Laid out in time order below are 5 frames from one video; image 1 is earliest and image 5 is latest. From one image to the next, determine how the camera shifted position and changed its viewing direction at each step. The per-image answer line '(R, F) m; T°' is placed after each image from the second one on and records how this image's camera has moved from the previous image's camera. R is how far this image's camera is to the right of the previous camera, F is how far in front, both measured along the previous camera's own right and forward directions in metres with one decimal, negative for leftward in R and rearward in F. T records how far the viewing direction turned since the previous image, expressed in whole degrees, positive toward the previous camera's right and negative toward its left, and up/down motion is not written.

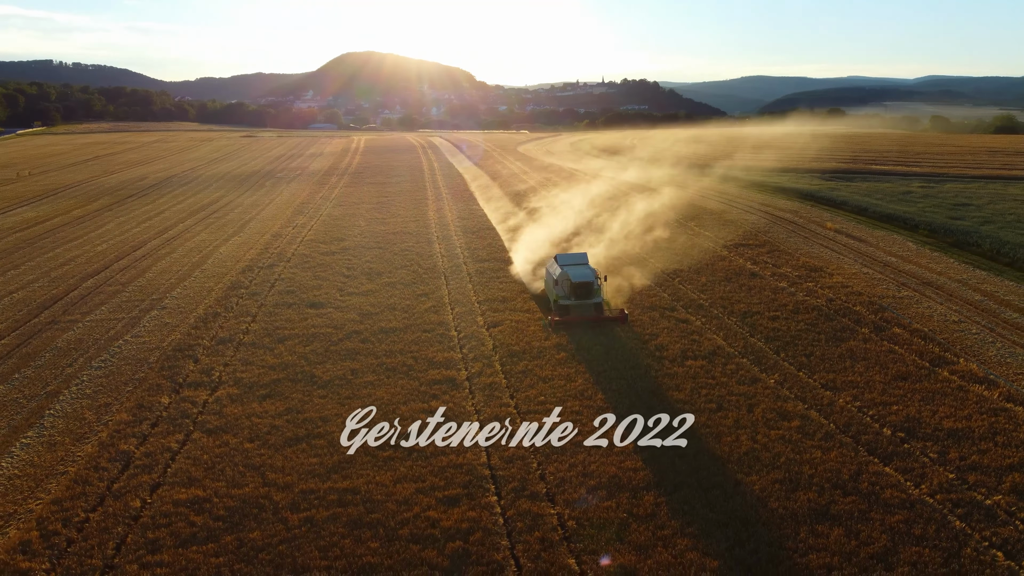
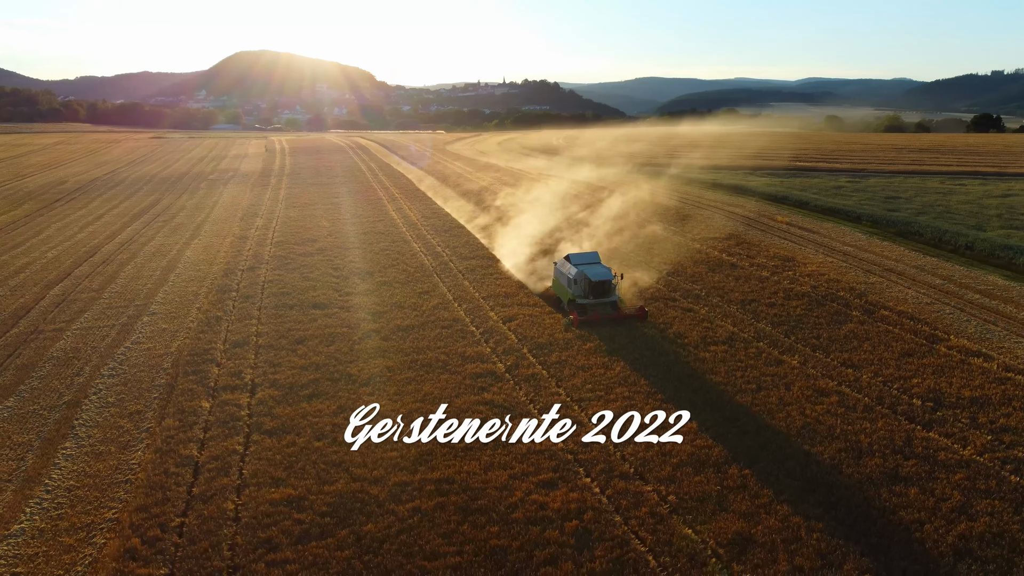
(-2.1, -0.2) m; +7°
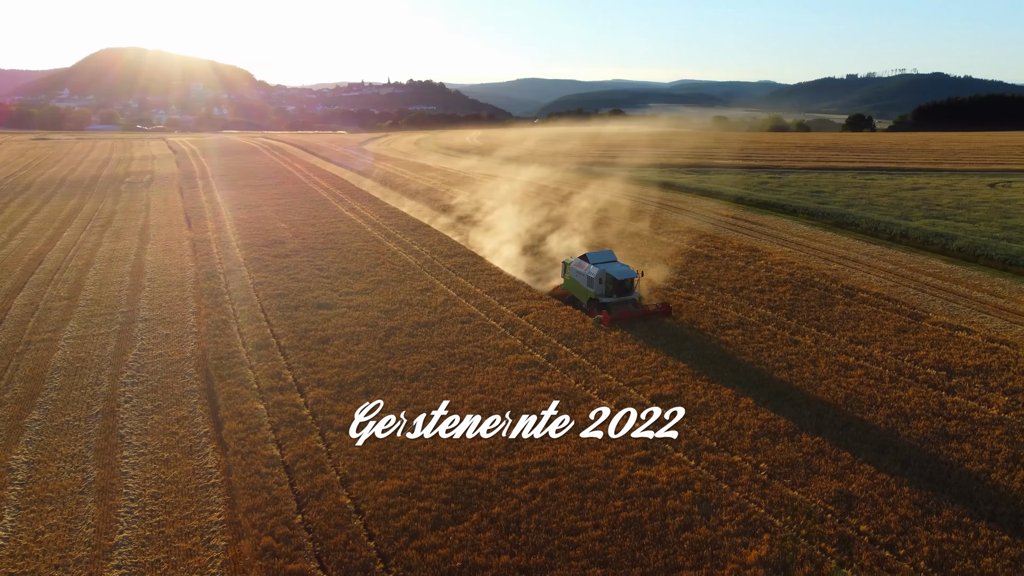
(-2.5, -0.3) m; +8°
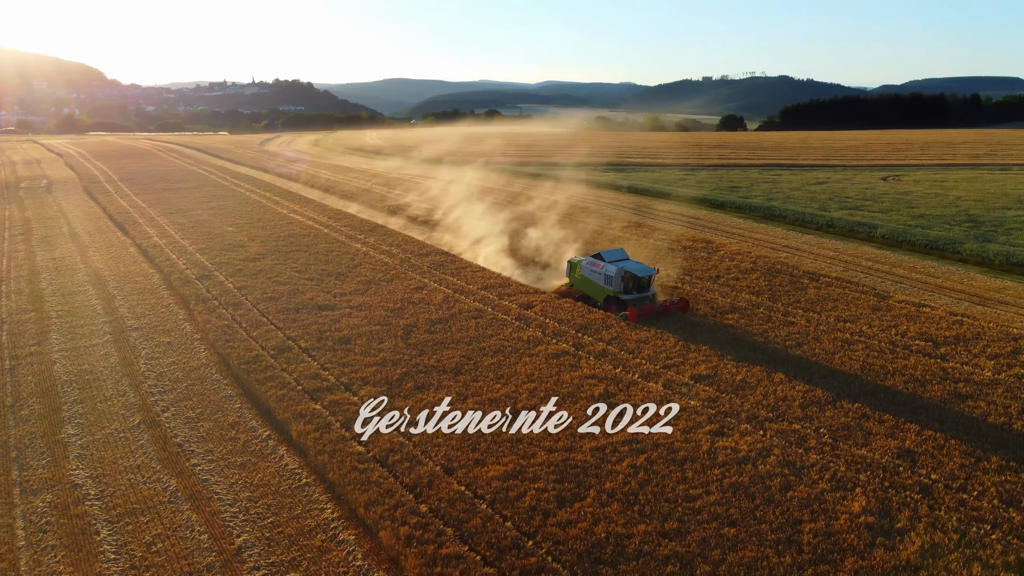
(-2.7, -0.3) m; +9°
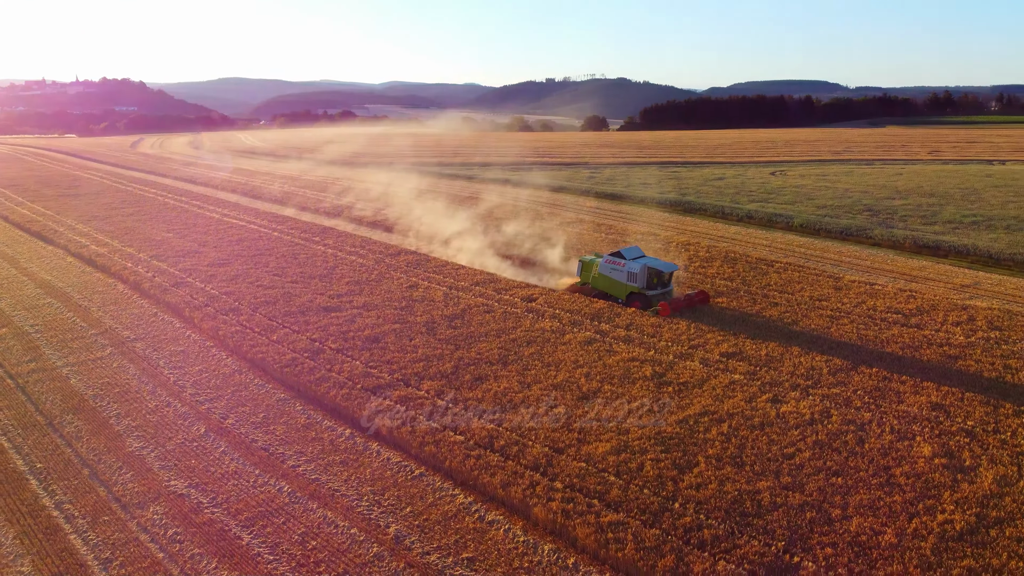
(-3.2, -0.3) m; +11°
